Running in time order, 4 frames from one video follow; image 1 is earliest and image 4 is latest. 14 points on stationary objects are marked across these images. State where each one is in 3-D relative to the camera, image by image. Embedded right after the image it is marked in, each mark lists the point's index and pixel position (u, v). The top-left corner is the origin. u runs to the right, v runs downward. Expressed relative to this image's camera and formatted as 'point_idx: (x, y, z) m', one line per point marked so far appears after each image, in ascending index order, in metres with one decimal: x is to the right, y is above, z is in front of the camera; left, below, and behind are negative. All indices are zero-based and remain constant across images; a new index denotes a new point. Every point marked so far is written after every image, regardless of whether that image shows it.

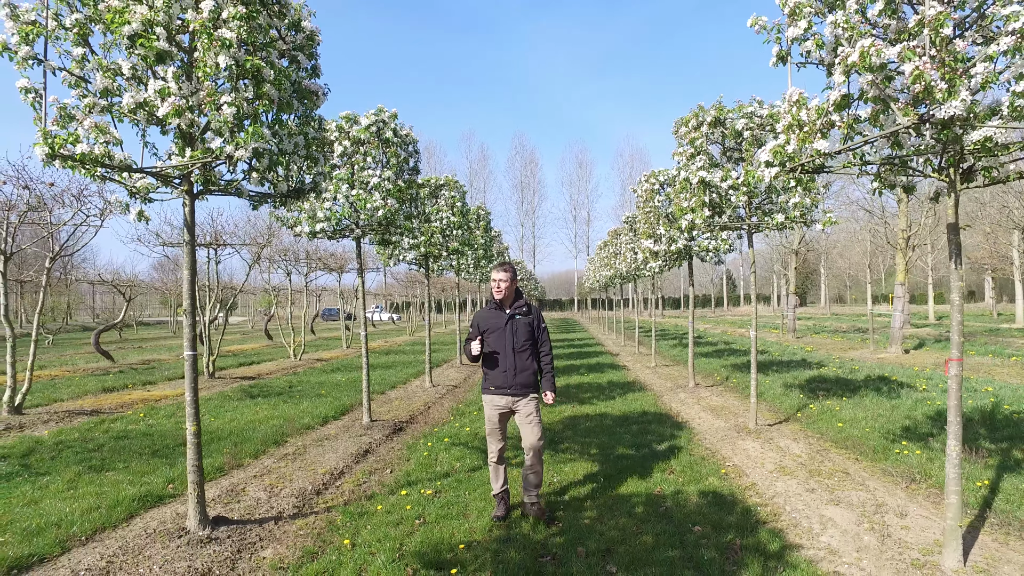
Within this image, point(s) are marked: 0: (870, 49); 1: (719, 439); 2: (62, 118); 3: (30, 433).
0: (+2.3, +1.5, +3.3) m
1: (+3.1, -2.2, +7.7) m
2: (-3.5, +1.3, +4.0) m
3: (-7.4, -2.2, +8.1) m
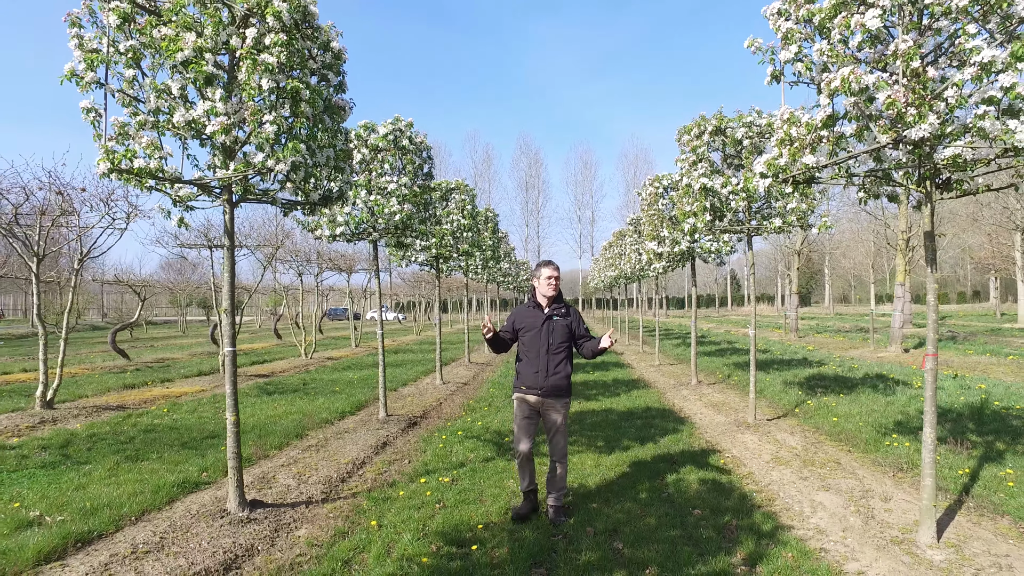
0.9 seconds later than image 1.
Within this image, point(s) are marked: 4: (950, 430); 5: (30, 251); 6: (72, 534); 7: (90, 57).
0: (+2.4, +1.5, +3.7) m
1: (+3.2, -2.2, +8.1) m
2: (-3.3, +1.3, +4.5) m
3: (-7.3, -2.3, +8.5) m
4: (+6.1, -2.0, +7.3) m
5: (-8.7, +0.7, +9.4) m
6: (-3.6, -2.0, +4.3) m
7: (-3.4, +1.9, +4.2) m
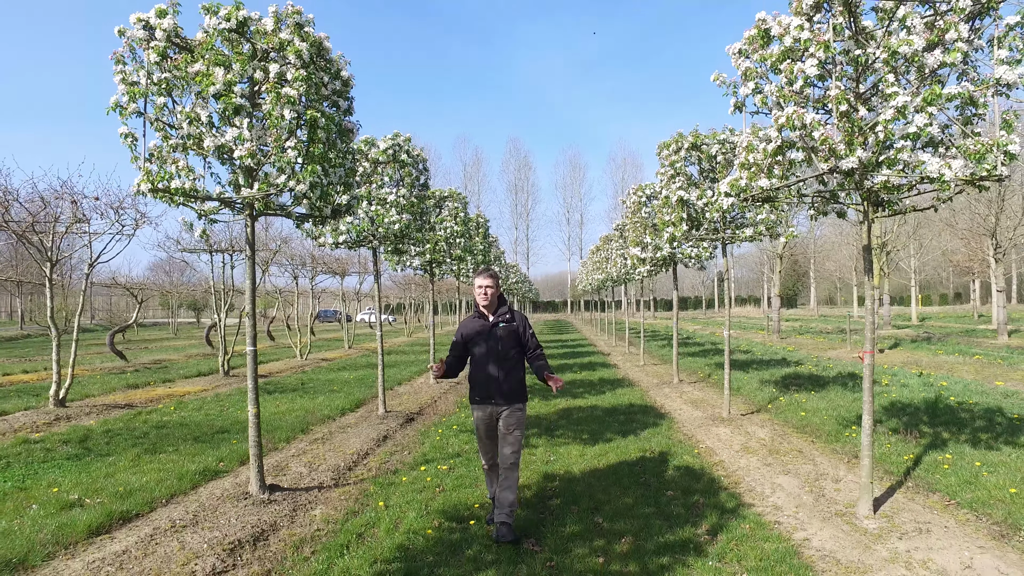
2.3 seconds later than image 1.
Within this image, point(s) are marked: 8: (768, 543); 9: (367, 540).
0: (+2.4, +1.4, +4.4) m
1: (+3.1, -2.3, +8.7) m
2: (-3.4, +1.3, +5.0) m
3: (-7.4, -2.3, +9.0) m
4: (+6.0, -2.1, +8.0) m
5: (-8.8, +0.6, +9.9) m
6: (-3.7, -2.1, +4.8) m
7: (-3.5, +1.8, +4.8) m
8: (+2.2, -2.1, +4.4) m
9: (-1.3, -2.3, +4.7) m
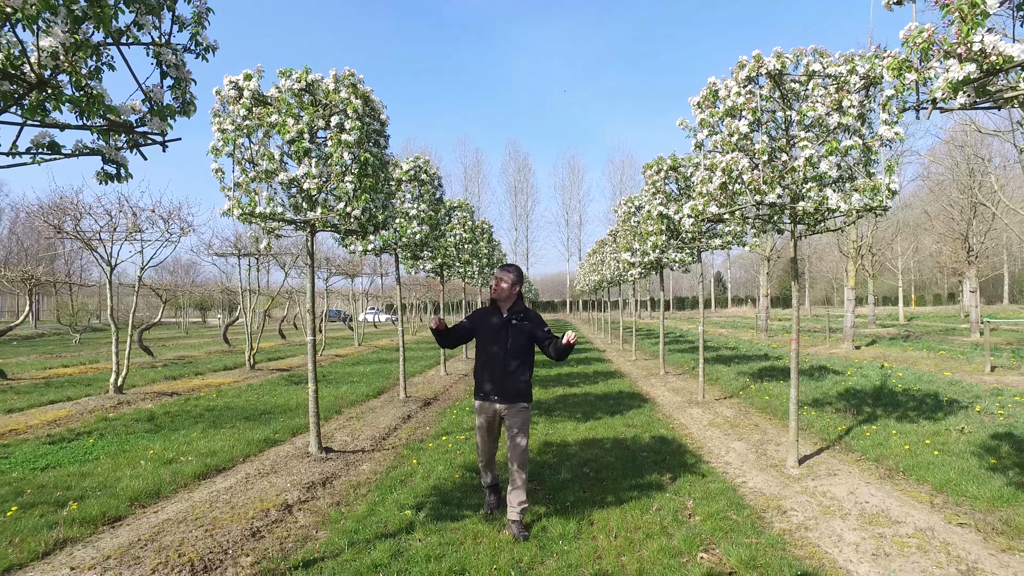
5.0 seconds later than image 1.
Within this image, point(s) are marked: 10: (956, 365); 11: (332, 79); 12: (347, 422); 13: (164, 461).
0: (+2.4, +1.4, +5.8) m
1: (+3.2, -2.3, +10.1) m
2: (-3.3, +1.2, +6.4) m
3: (-7.4, -2.3, +10.3) m
4: (+6.1, -2.1, +9.4) m
5: (-8.8, +0.6, +11.2) m
6: (-3.6, -2.1, +6.2) m
7: (-3.4, +1.8, +6.2) m
8: (+2.3, -2.2, +5.8) m
9: (-1.2, -2.3, +6.1) m
10: (+12.6, -2.2, +14.8) m
11: (-2.2, +2.6, +6.4) m
12: (-2.8, -2.3, +8.9) m
13: (-4.3, -2.2, +6.5) m
